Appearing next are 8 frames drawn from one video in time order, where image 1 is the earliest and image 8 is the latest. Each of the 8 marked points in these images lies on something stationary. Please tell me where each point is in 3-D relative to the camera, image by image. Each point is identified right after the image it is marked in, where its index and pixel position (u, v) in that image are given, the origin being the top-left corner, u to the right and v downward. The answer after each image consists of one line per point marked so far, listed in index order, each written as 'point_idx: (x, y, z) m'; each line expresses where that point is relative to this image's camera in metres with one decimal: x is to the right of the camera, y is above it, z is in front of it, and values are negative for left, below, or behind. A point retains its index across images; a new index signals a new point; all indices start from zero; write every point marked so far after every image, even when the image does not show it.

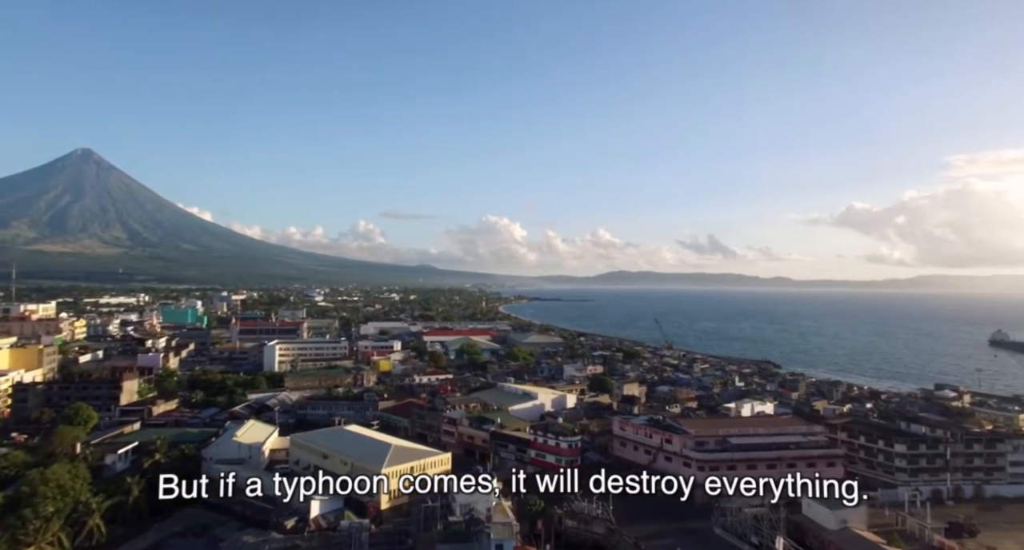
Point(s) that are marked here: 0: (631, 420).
0: (+3.2, -3.9, +17.8) m
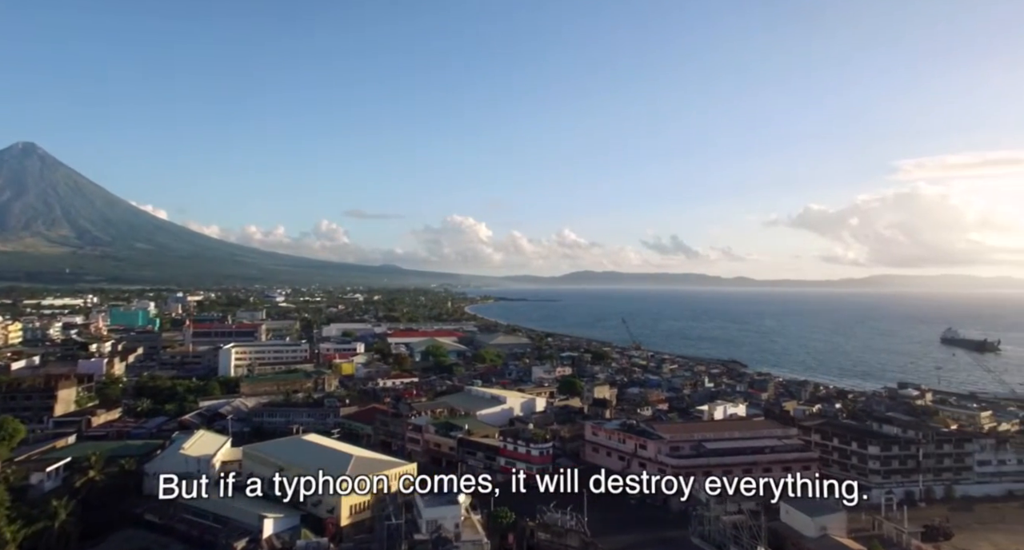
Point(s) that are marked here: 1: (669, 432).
0: (+2.3, -3.9, +17.3) m
1: (+3.8, -3.8, +16.1) m
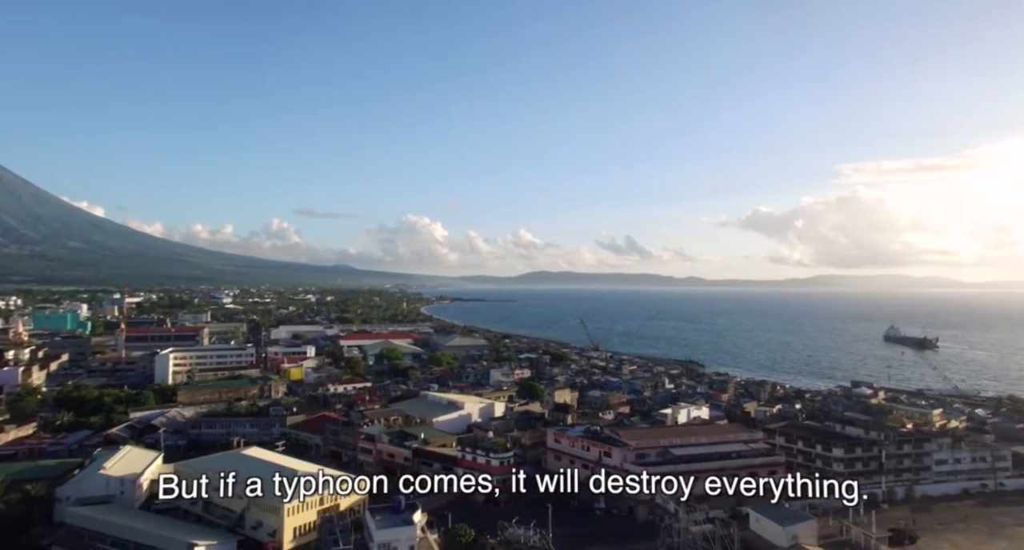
0: (+1.3, -3.9, +16.6) m
1: (+2.8, -3.8, +15.5) m
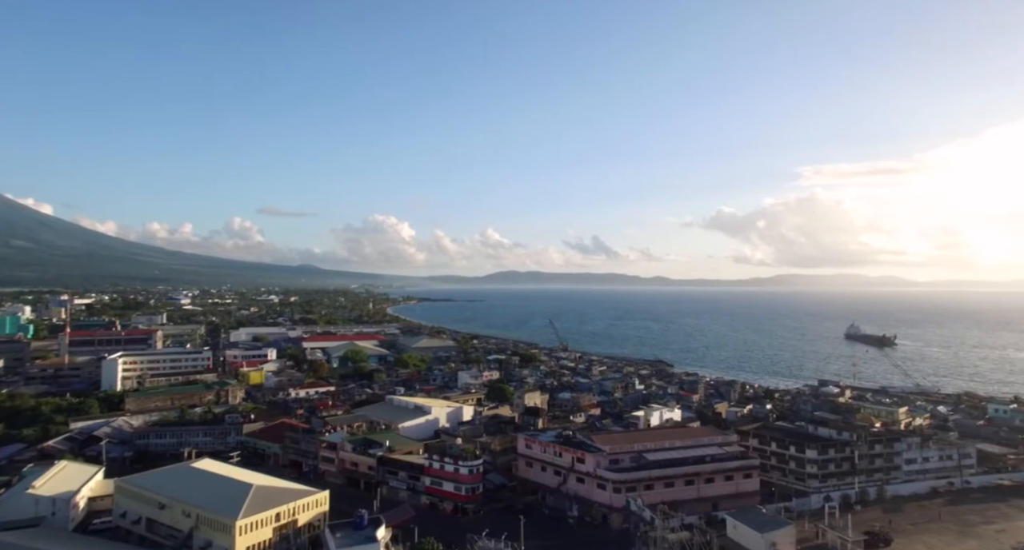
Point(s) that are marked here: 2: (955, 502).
0: (+0.6, -3.9, +16.1) m
1: (+2.1, -3.8, +15.0) m
2: (+12.2, -6.2, +18.5) m
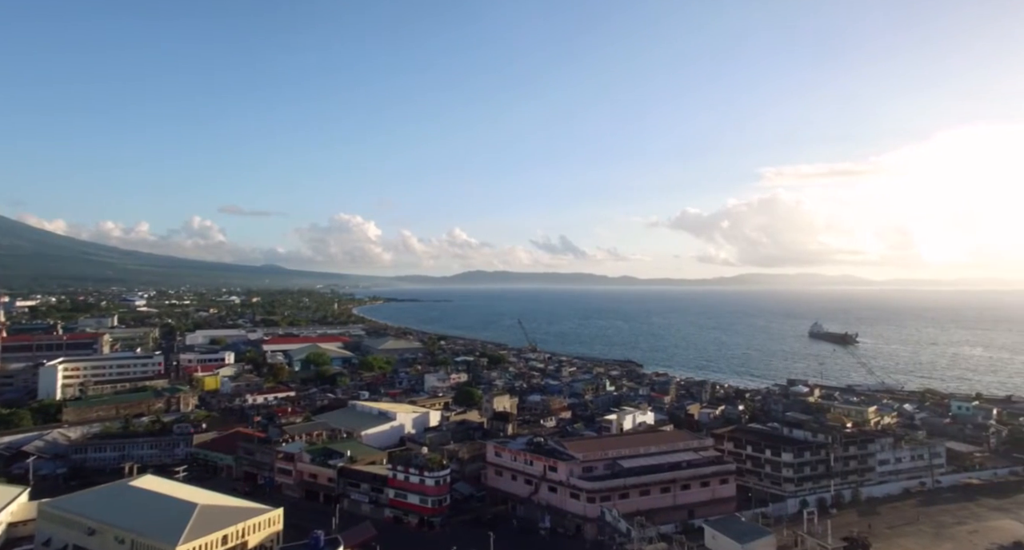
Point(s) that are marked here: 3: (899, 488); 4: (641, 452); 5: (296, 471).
0: (-0.1, -3.9, +15.4) m
1: (+1.5, -3.7, +14.4) m
2: (+11.3, -6.2, +18.3) m
3: (+10.8, -6.0, +18.7) m
4: (+2.9, -4.0, +15.1) m
5: (-4.5, -4.1, +13.9) m
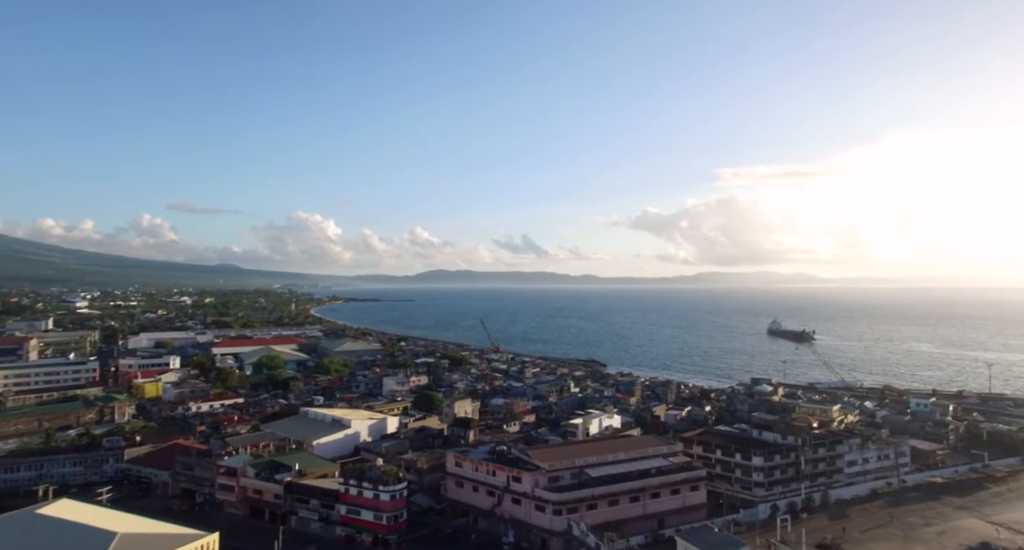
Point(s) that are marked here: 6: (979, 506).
0: (-1.0, -3.9, +14.5) m
1: (+0.7, -3.7, +13.6) m
2: (+10.3, -6.2, +18.1) m
3: (+9.8, -5.9, +18.5) m
4: (+2.1, -3.9, +14.4) m
5: (-5.2, -4.0, +12.8) m
6: (+13.4, -6.6, +19.2) m
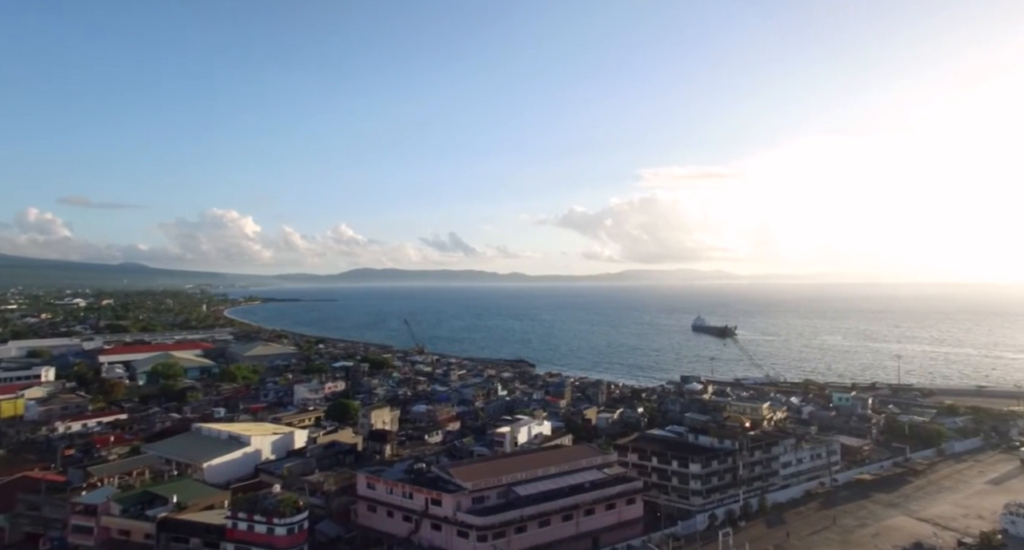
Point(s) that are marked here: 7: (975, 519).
0: (-2.5, -3.8, +12.9) m
1: (-0.8, -3.7, +12.2) m
2: (+8.4, -6.0, +17.6) m
3: (+7.8, -5.8, +18.0) m
4: (+0.5, -3.9, +13.1) m
5: (-6.5, -4.0, +10.7) m
6: (+11.2, -6.5, +19.1) m
7: (+12.5, -6.6, +18.2) m
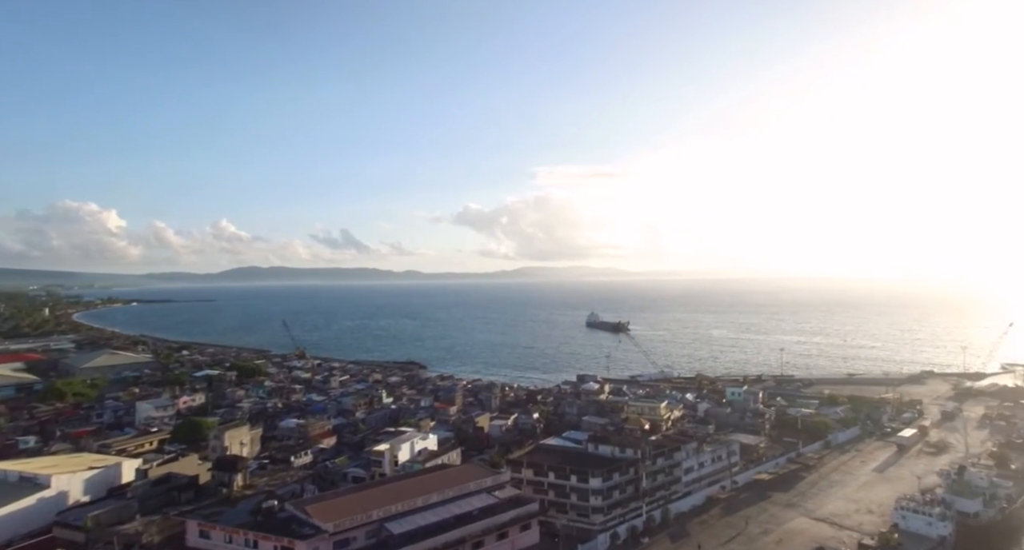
0: (-4.5, -3.7, +10.4) m
1: (-2.7, -3.6, +9.9) m
2: (+5.5, -5.9, +16.8) m
3: (+4.9, -5.6, +17.0) m
4: (-1.5, -3.8, +11.0) m
5: (-8.2, -4.0, +7.6) m
6: (+8.1, -6.3, +18.6) m
7: (+9.5, -6.4, +18.0) m
